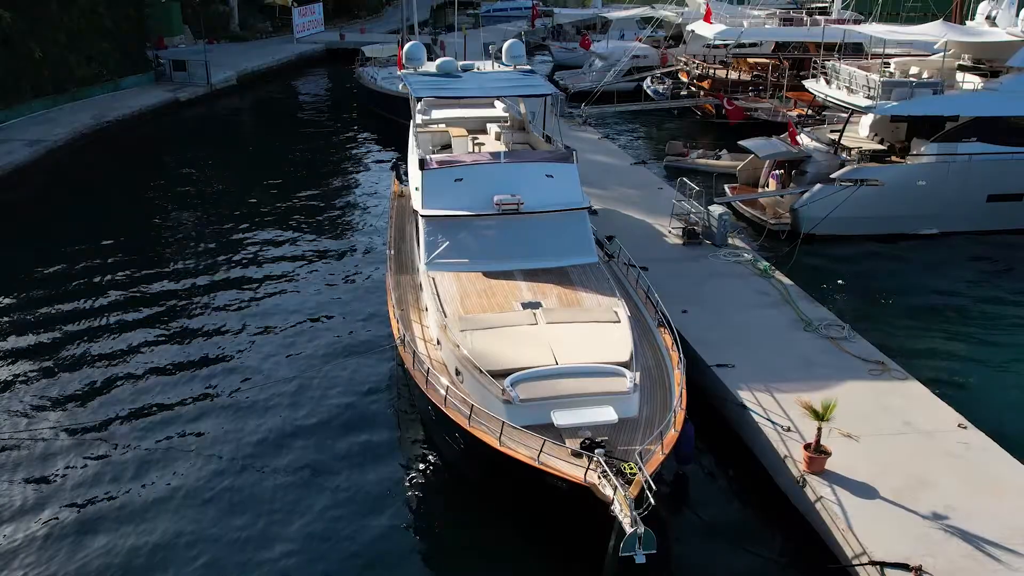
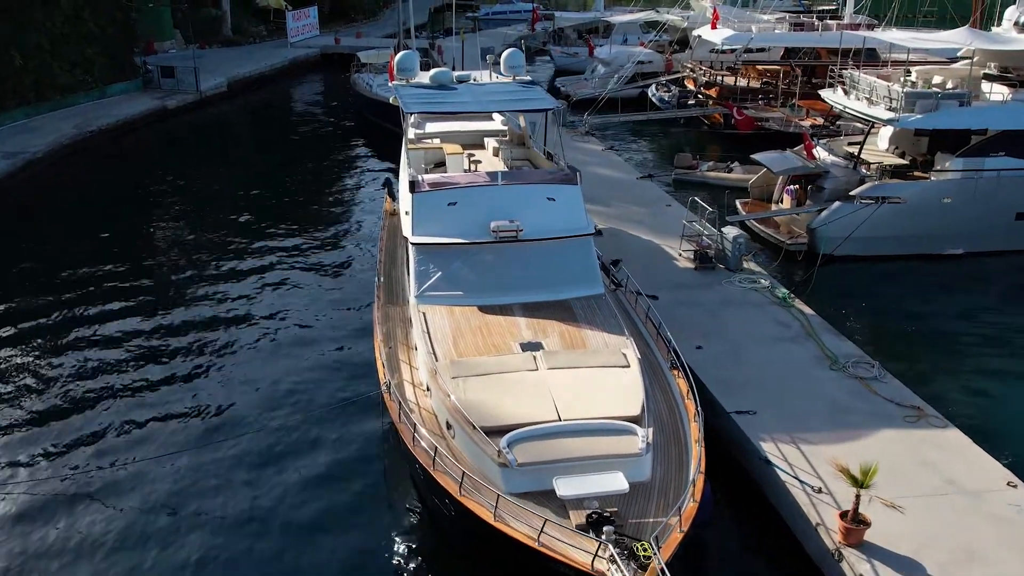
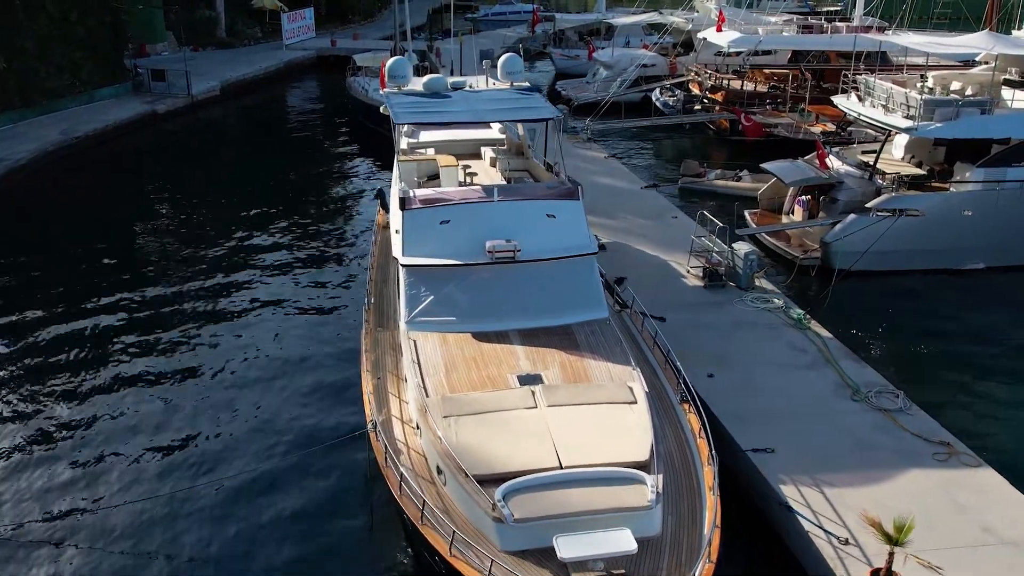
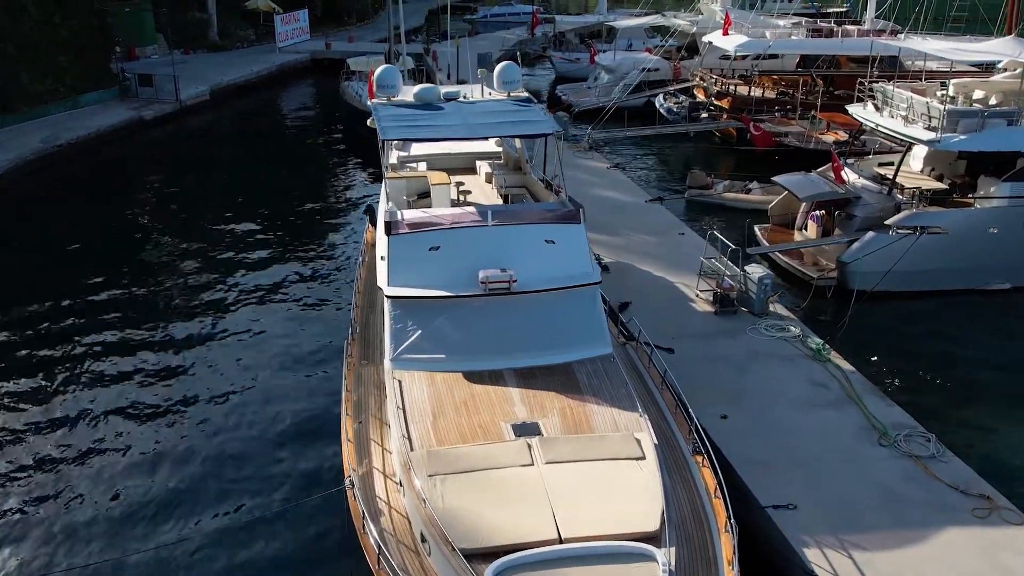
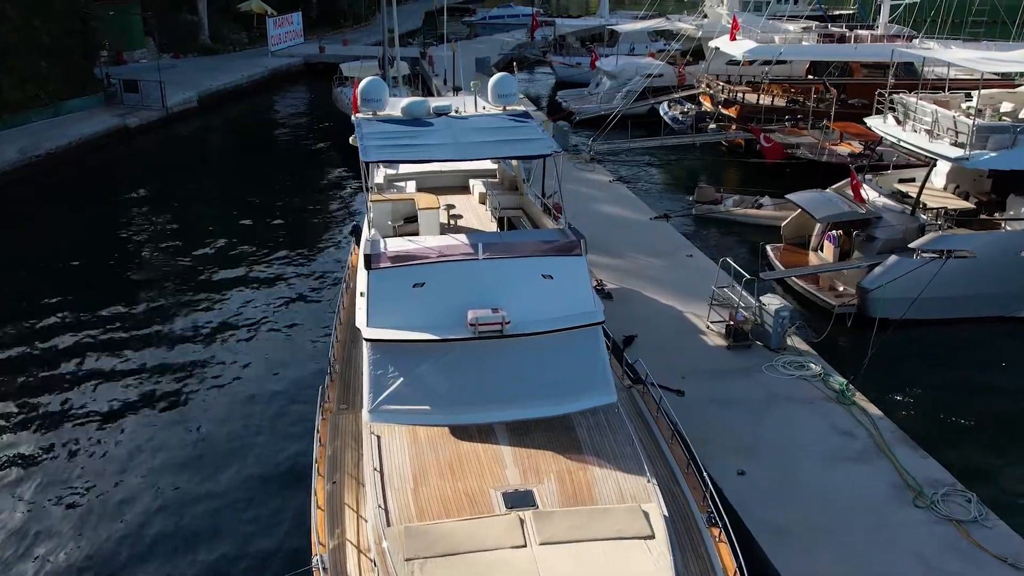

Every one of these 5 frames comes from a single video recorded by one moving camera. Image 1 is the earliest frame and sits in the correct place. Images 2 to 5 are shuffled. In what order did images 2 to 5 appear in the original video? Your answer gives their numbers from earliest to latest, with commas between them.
2, 3, 4, 5
